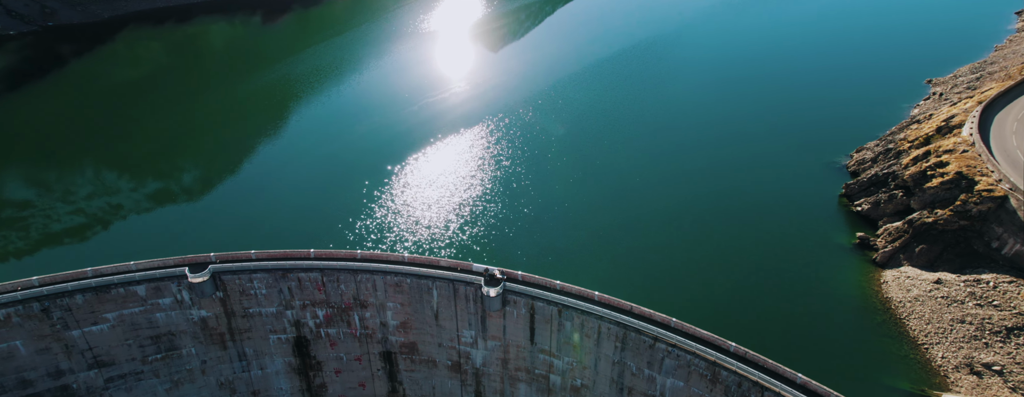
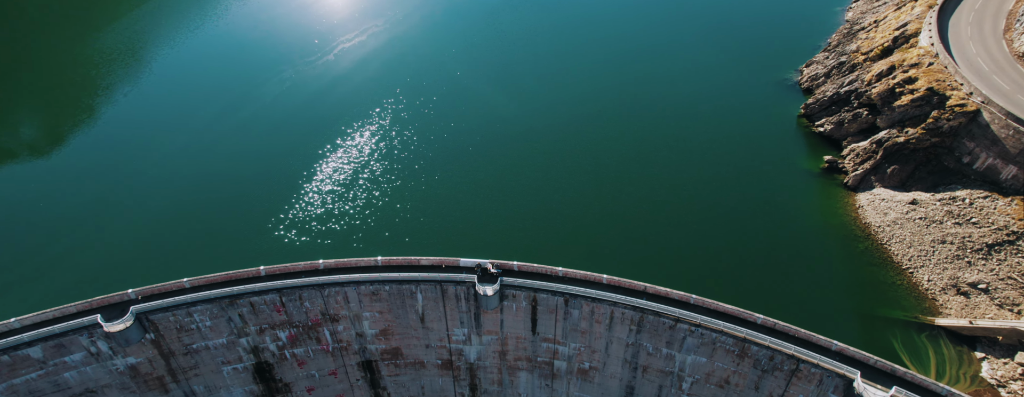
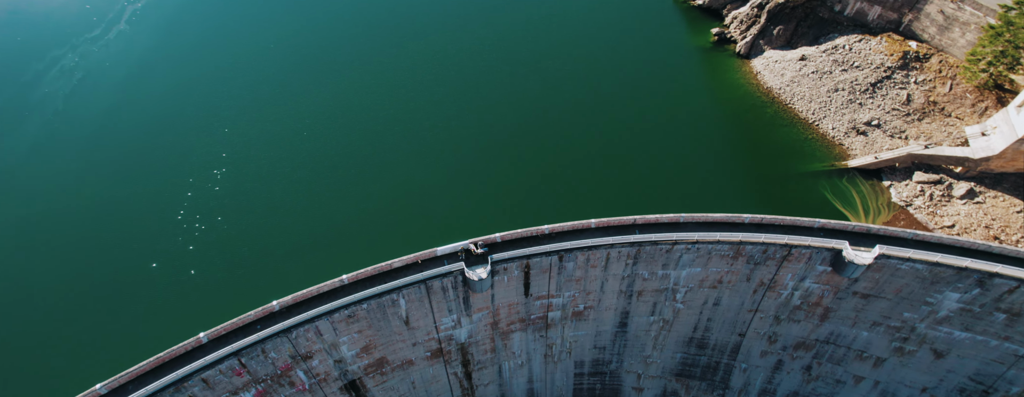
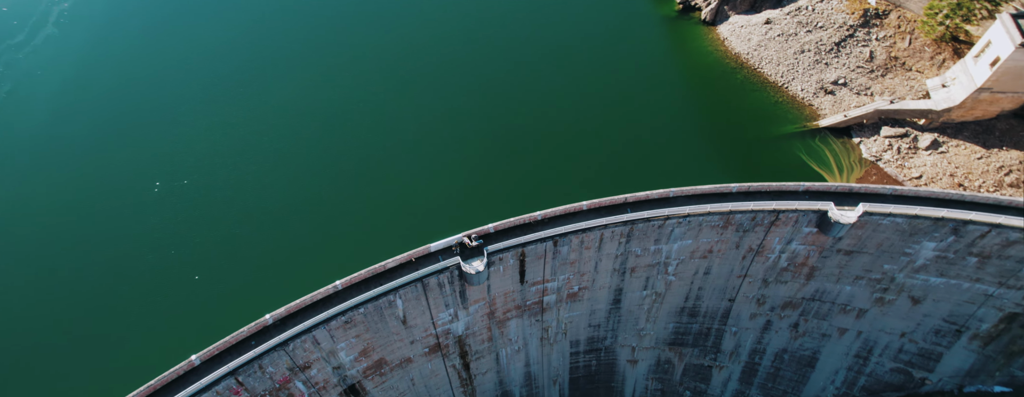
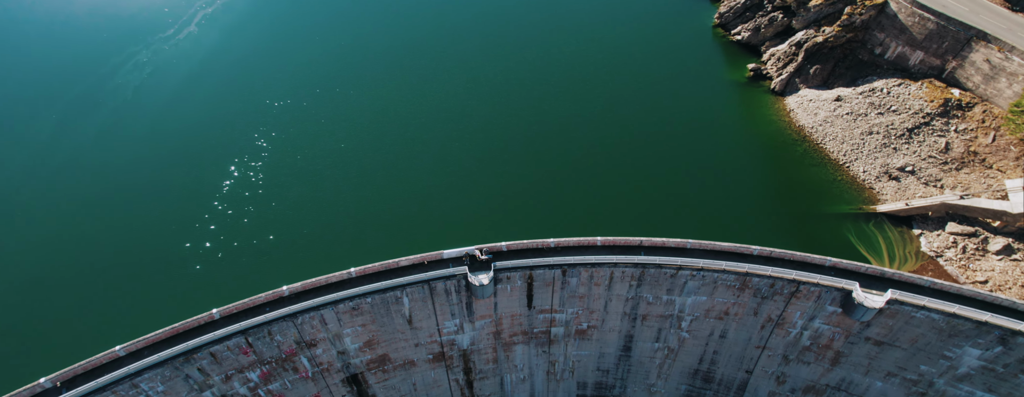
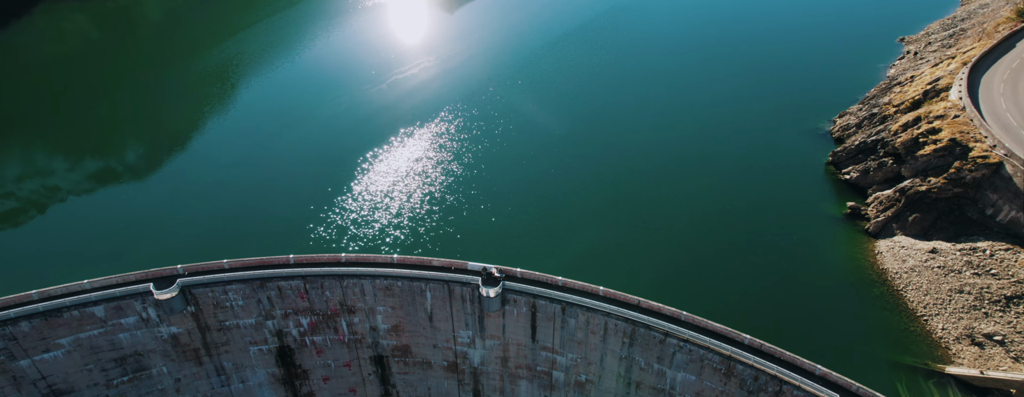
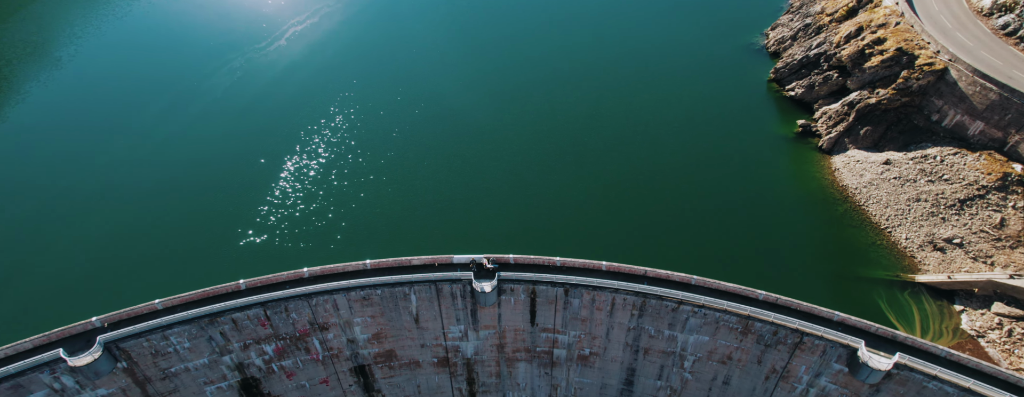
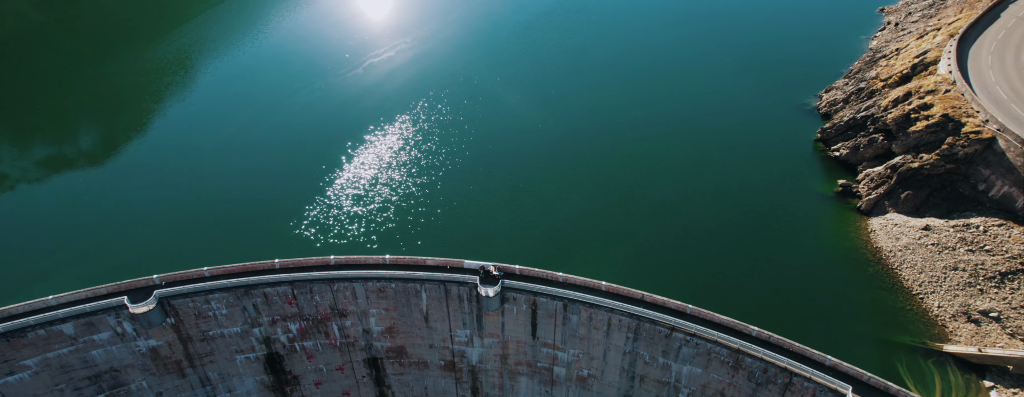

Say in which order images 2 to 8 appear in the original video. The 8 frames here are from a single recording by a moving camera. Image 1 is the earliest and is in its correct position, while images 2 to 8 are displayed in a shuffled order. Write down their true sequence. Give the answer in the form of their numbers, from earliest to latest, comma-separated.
6, 8, 2, 7, 5, 3, 4
